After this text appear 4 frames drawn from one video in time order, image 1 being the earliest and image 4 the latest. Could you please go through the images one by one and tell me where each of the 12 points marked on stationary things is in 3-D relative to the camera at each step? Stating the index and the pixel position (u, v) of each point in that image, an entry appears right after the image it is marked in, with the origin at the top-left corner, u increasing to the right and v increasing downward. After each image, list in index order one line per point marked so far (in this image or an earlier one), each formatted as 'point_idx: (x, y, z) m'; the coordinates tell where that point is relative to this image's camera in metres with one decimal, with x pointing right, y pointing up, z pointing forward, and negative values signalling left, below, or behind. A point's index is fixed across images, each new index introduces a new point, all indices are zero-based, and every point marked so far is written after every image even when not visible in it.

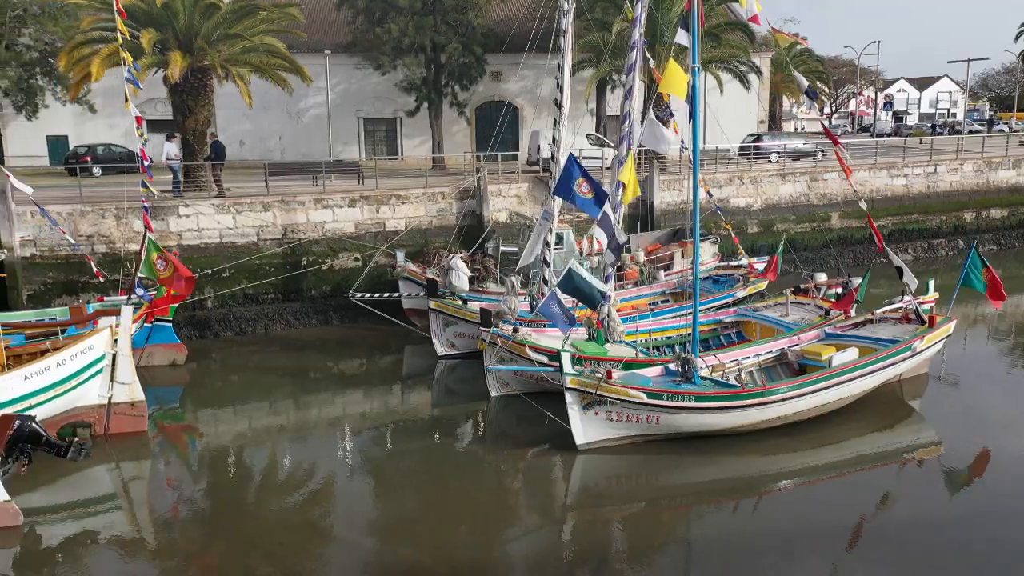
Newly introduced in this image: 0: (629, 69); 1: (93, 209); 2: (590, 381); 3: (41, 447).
0: (+1.7, +3.2, +13.3) m
1: (-7.6, +1.4, +16.7) m
2: (+1.0, -1.1, +11.1) m
3: (-4.9, -1.7, +9.5) m
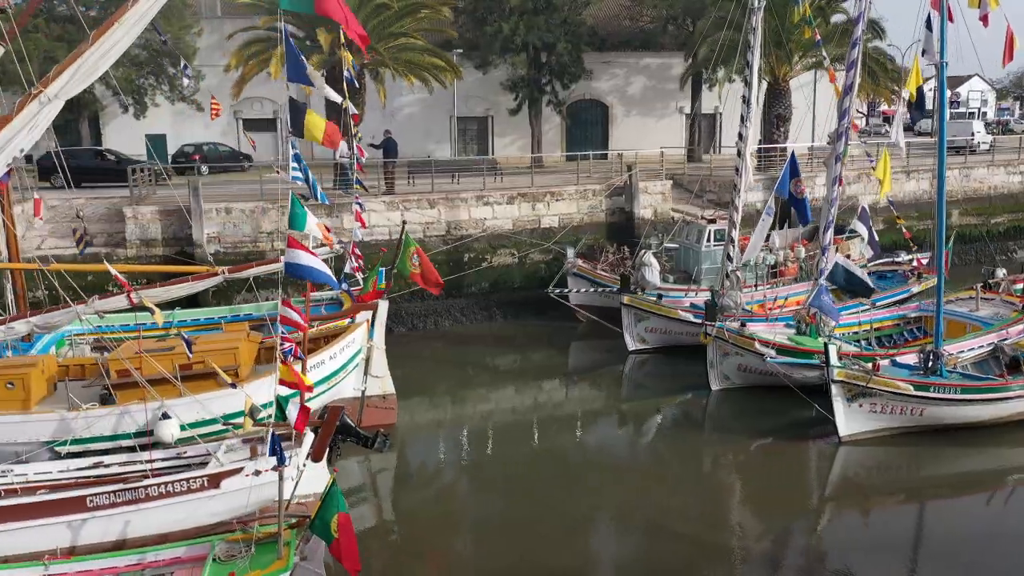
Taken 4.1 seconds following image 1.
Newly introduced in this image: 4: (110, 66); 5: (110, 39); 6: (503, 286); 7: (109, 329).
0: (+4.9, +3.3, +13.5) m
1: (-4.4, +1.5, +16.9) m
2: (+4.2, -1.1, +11.2) m
3: (-1.7, -1.6, +9.7) m
4: (-3.1, +1.7, +7.2) m
5: (-3.1, +1.9, +7.1) m
6: (-0.2, 0.0, +18.8) m
7: (-5.6, -0.6, +13.0) m
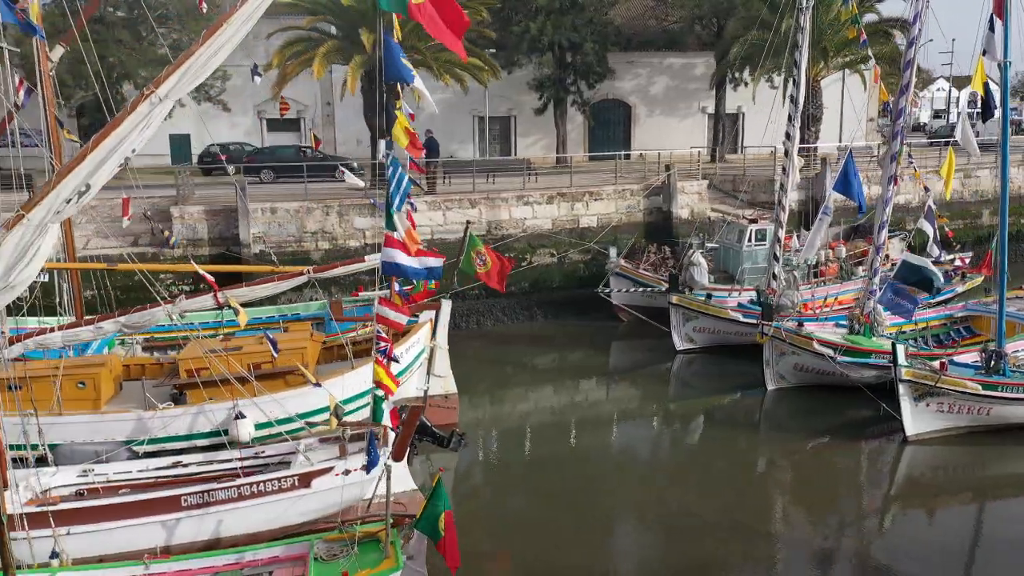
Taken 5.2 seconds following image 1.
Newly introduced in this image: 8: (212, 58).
0: (+5.8, +3.3, +13.5) m
1: (-3.6, +1.5, +16.9) m
2: (+5.0, -1.0, +11.3) m
3: (-0.9, -1.6, +9.7) m
4: (-2.3, +1.7, +7.2) m
5: (-2.2, +1.9, +7.1) m
6: (+0.6, +0.1, +18.9) m
7: (-4.8, -0.6, +13.0) m
8: (-2.3, +1.8, +7.1) m
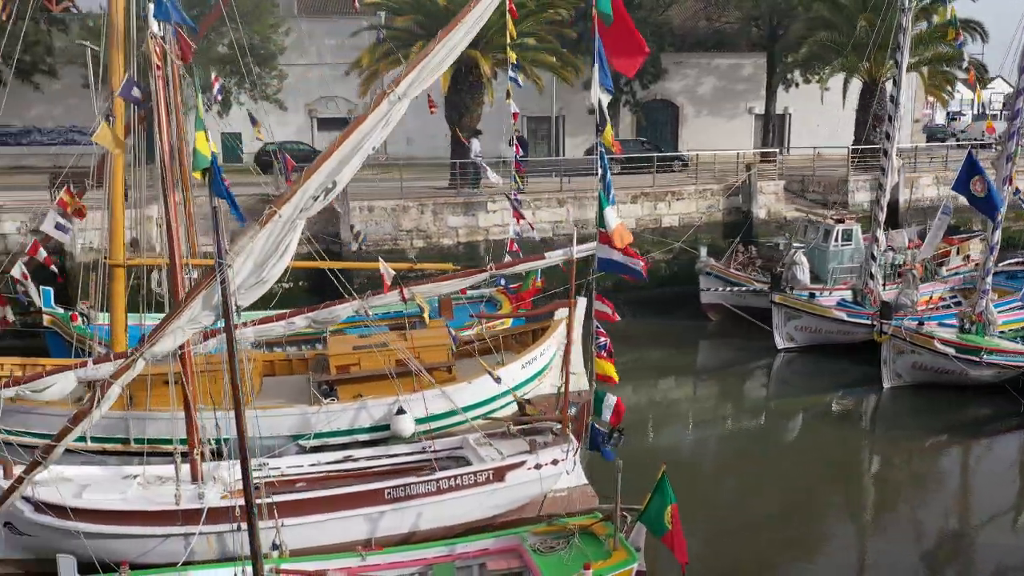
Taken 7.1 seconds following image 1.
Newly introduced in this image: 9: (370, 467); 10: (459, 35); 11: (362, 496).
0: (+7.5, +3.3, +13.6) m
1: (-1.8, +1.5, +17.0) m
2: (+6.8, -1.0, +11.3) m
3: (+0.9, -1.6, +9.8) m
4: (-0.5, +1.8, +7.3) m
5: (-0.5, +2.0, +7.2) m
6: (+2.4, +0.1, +18.9) m
7: (-3.1, -0.5, +13.1) m
8: (-0.6, +1.8, +7.2) m
9: (-1.4, -1.8, +9.3) m
10: (-0.5, +2.0, +7.2) m
11: (-1.3, -1.8, +8.0) m
